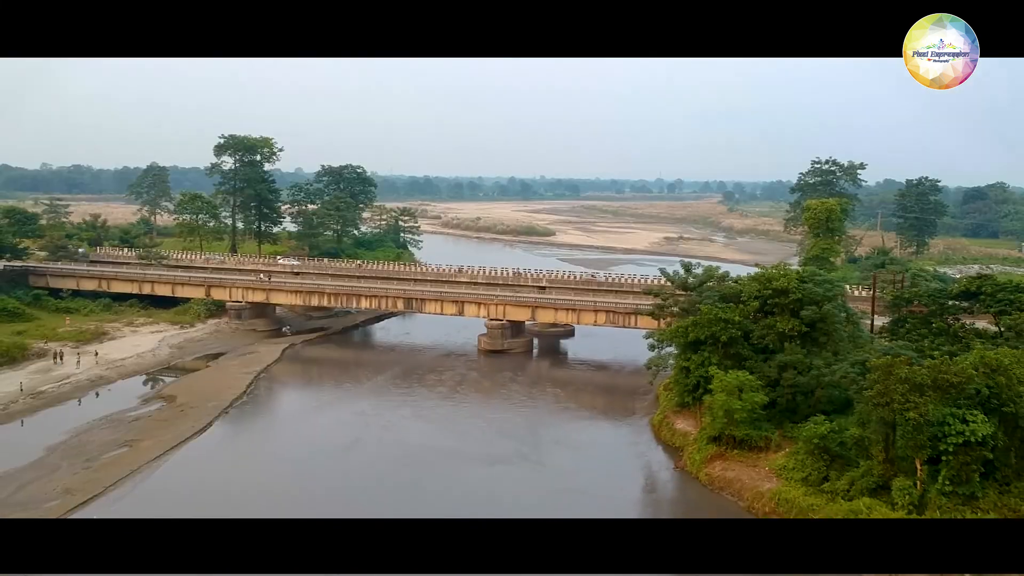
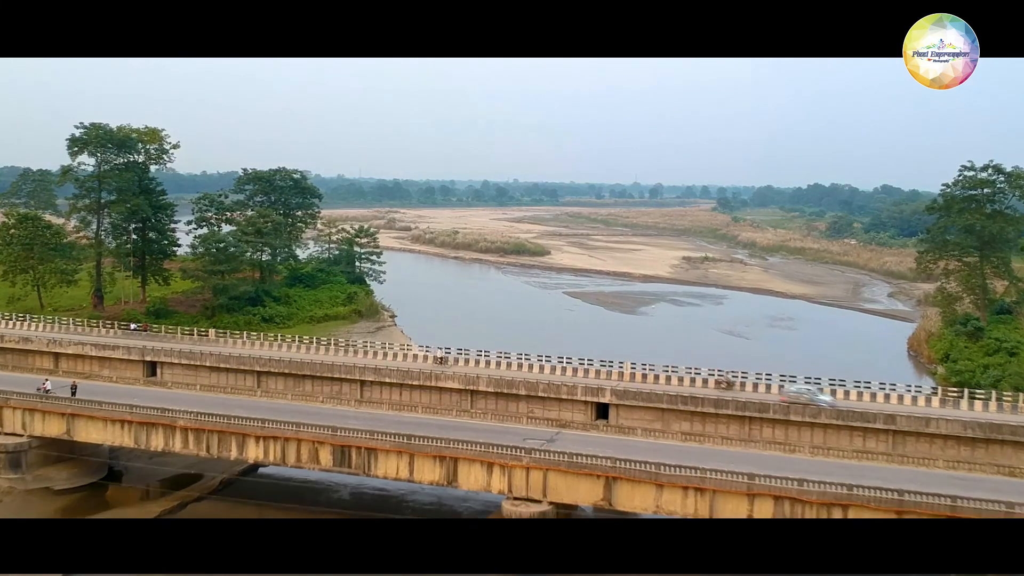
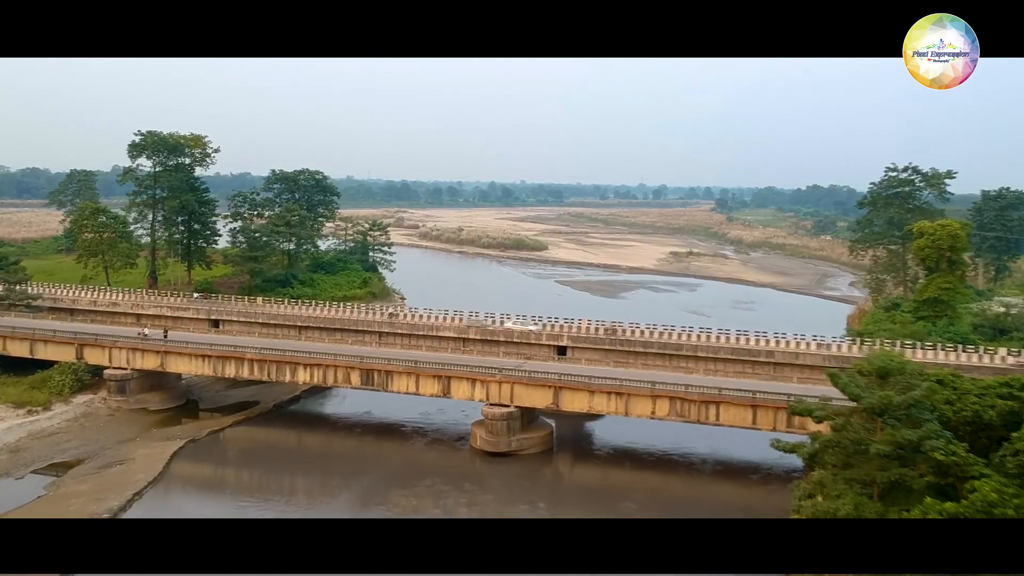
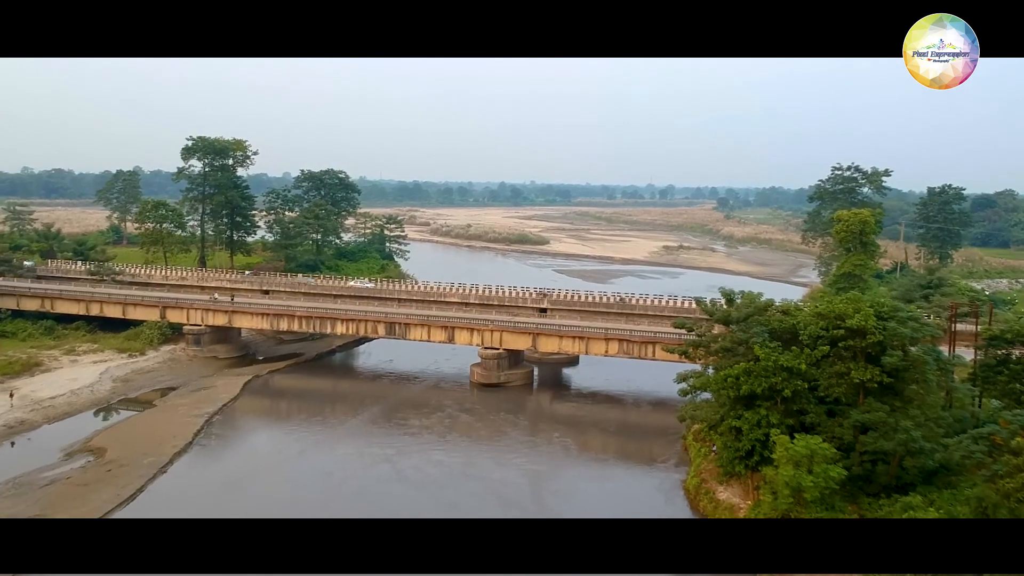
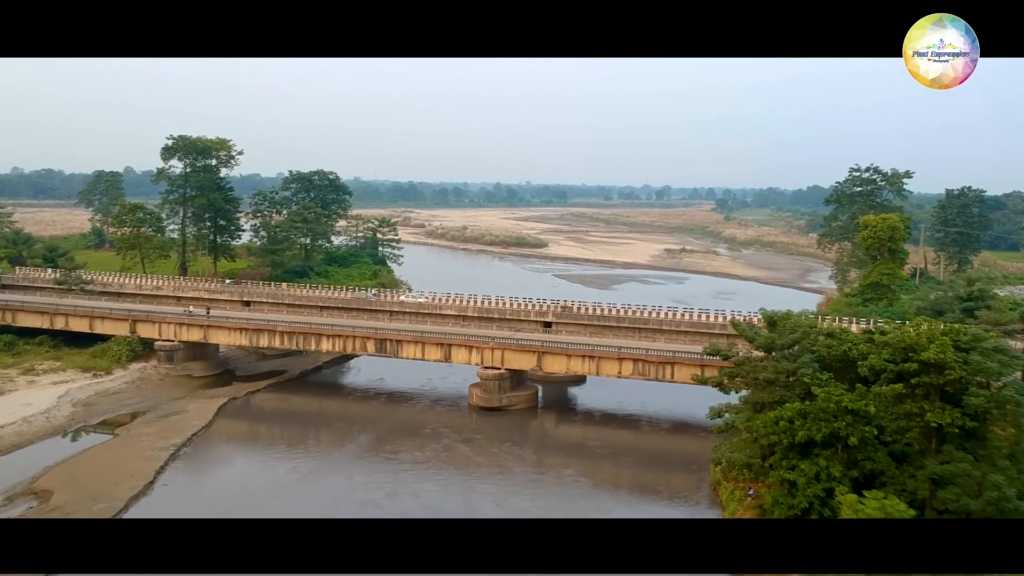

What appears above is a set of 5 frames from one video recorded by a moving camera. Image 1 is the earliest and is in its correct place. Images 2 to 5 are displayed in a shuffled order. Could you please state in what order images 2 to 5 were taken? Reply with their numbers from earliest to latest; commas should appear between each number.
4, 5, 3, 2
